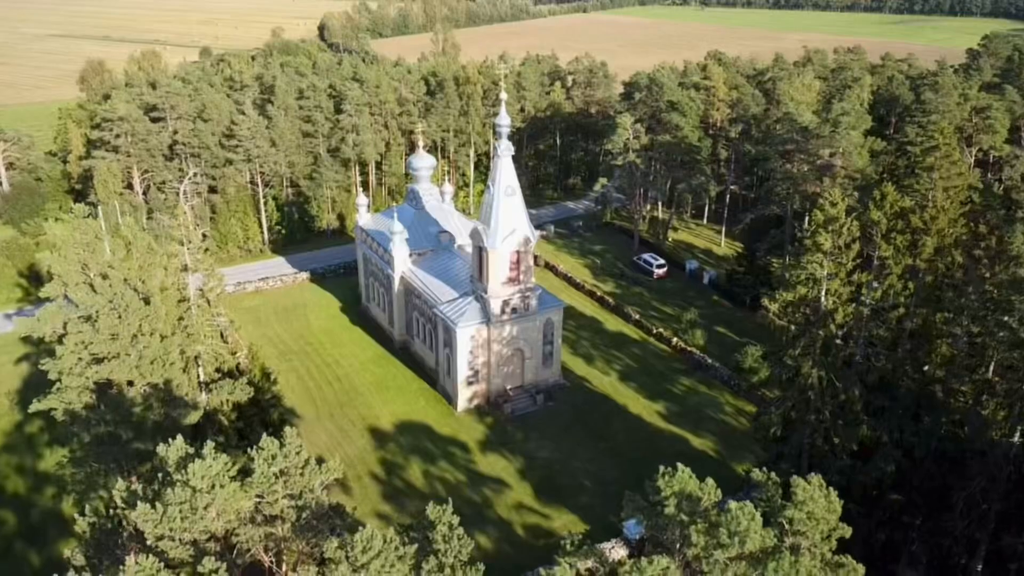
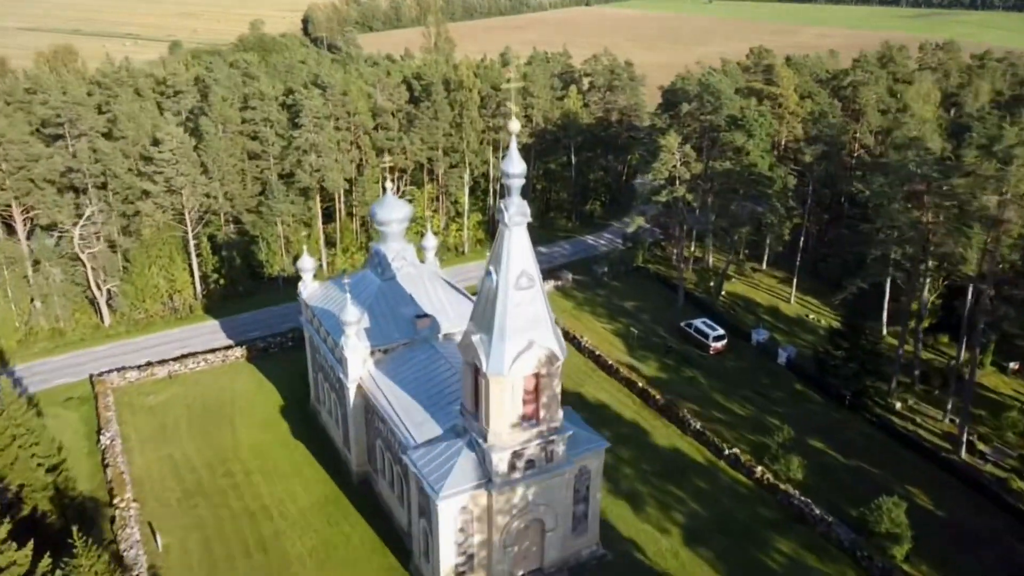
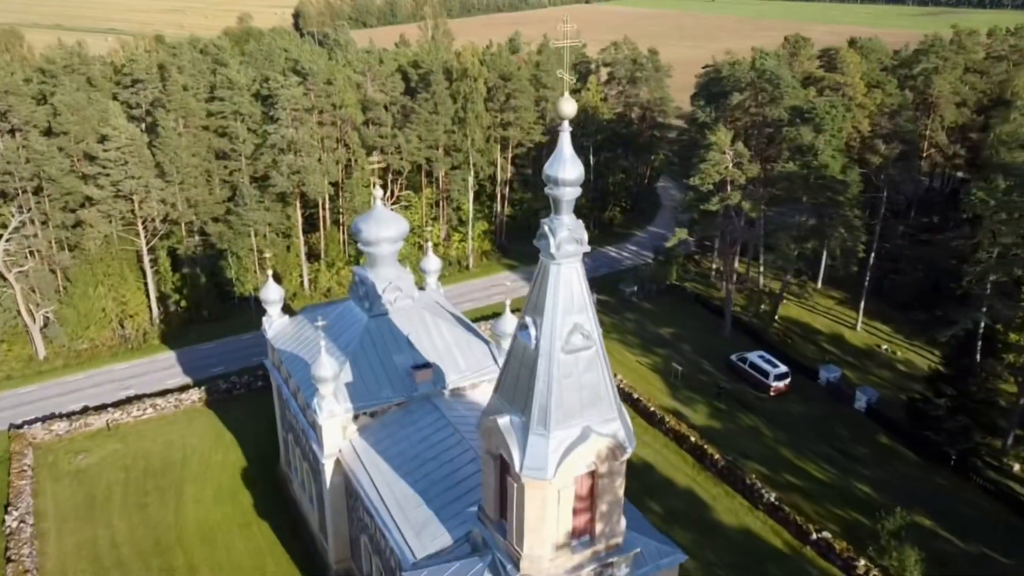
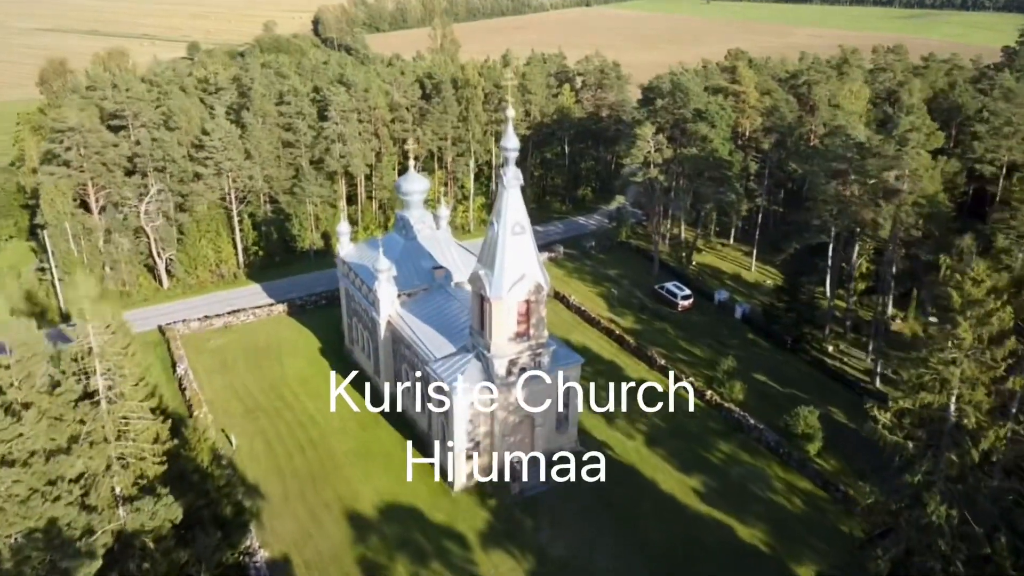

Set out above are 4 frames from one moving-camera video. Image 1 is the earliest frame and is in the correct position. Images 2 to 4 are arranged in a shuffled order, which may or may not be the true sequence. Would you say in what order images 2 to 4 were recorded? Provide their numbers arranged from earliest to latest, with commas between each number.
4, 2, 3
